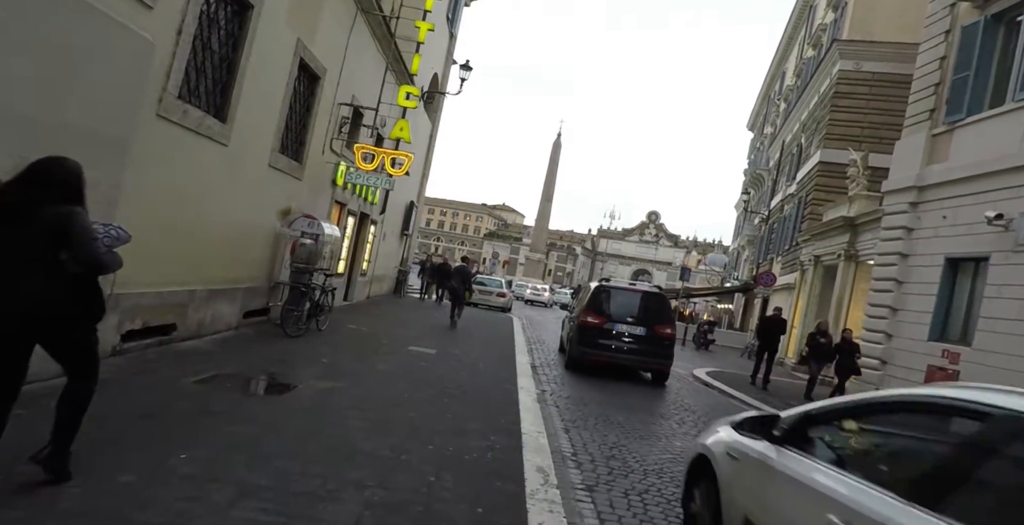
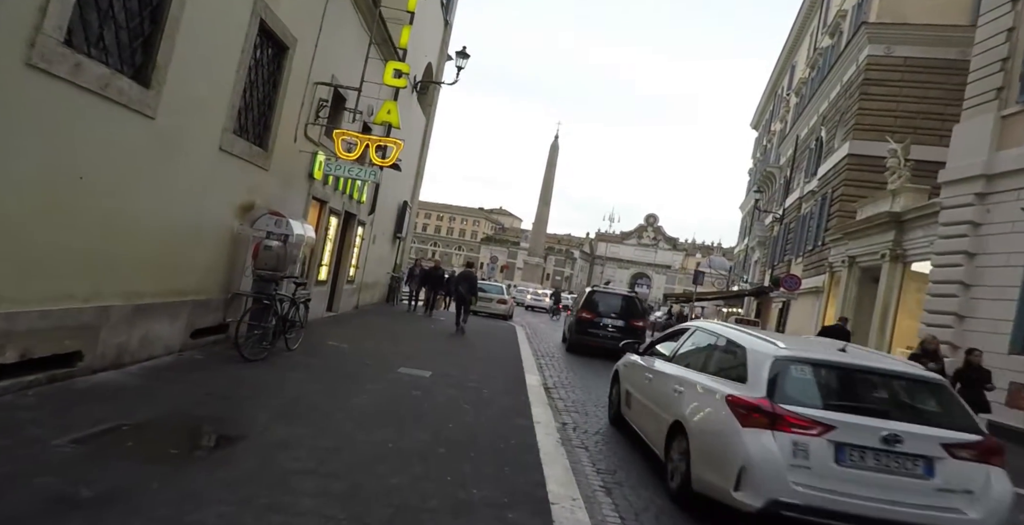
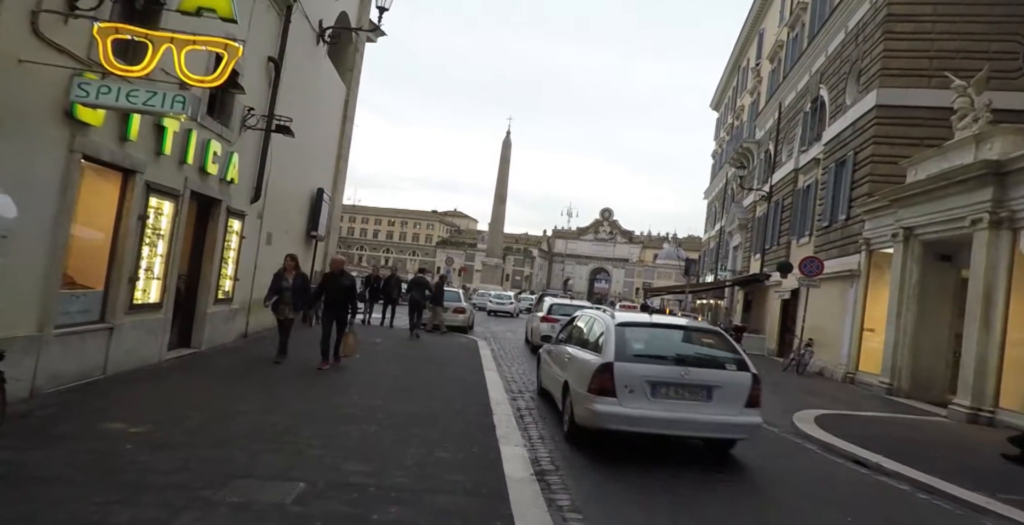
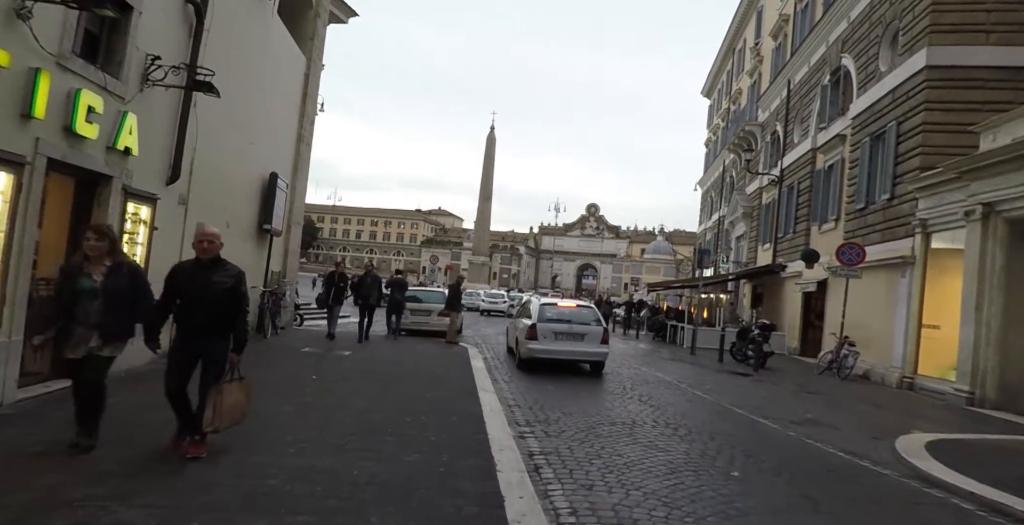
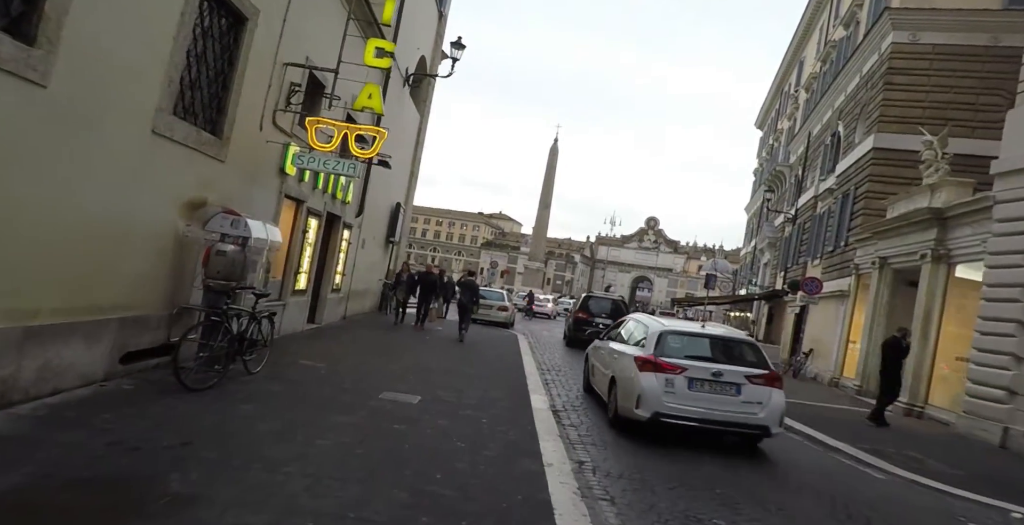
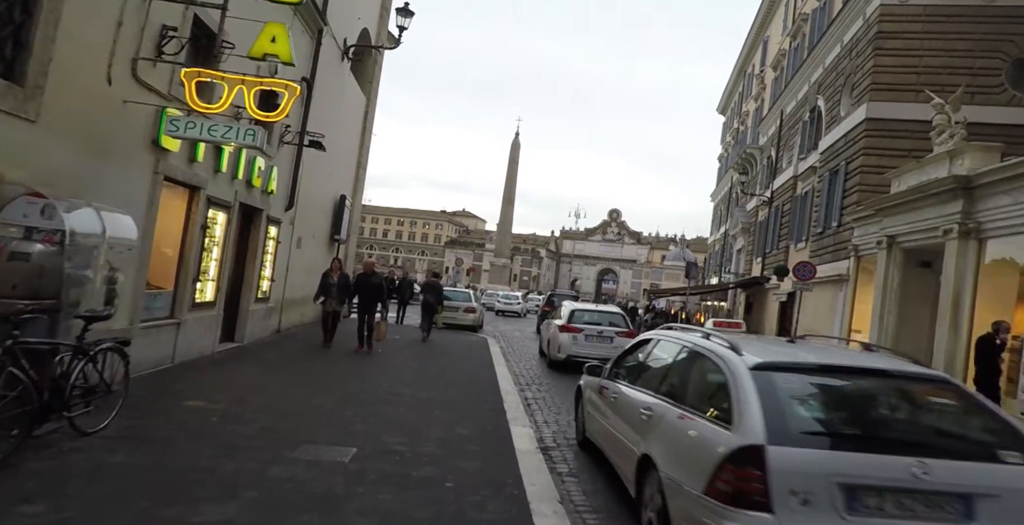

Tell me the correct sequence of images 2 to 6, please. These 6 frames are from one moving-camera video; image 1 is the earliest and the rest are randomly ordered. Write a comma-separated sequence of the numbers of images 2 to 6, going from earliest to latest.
2, 5, 6, 3, 4
